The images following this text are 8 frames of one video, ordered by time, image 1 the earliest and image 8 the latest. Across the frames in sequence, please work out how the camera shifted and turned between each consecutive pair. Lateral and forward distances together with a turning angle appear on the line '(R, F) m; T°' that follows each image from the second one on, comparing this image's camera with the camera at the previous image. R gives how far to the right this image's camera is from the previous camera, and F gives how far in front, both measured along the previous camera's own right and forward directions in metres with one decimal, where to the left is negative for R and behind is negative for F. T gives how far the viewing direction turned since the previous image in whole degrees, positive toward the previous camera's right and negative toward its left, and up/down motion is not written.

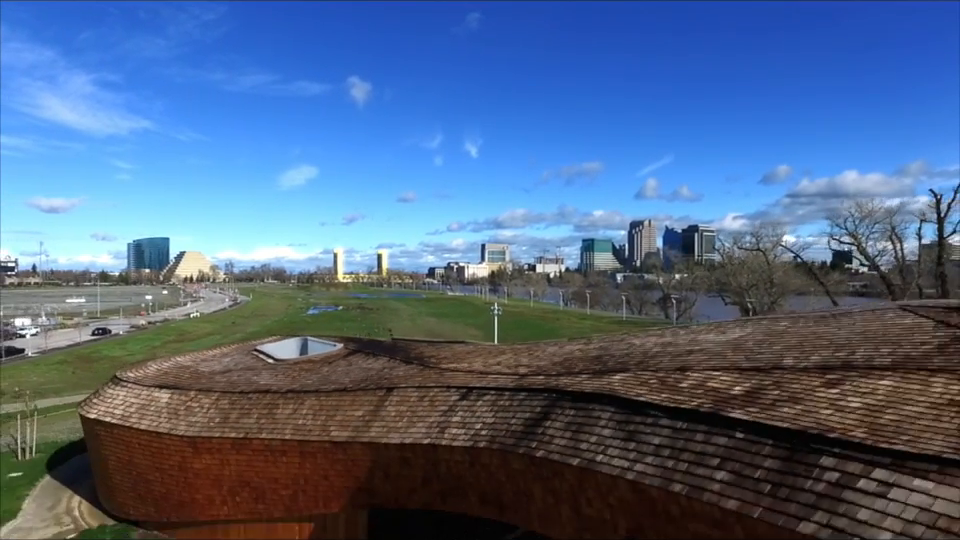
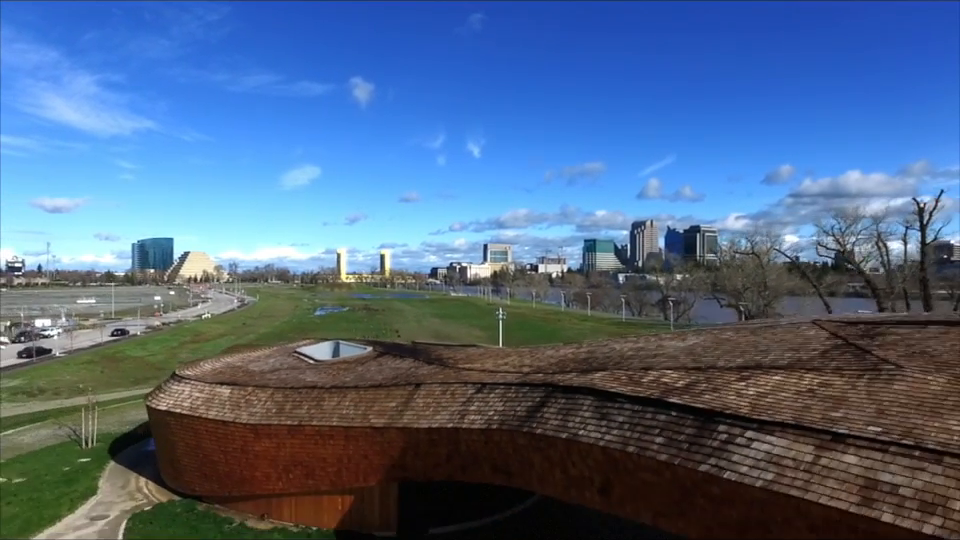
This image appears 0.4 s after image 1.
(-0.1, -1.7) m; 0°
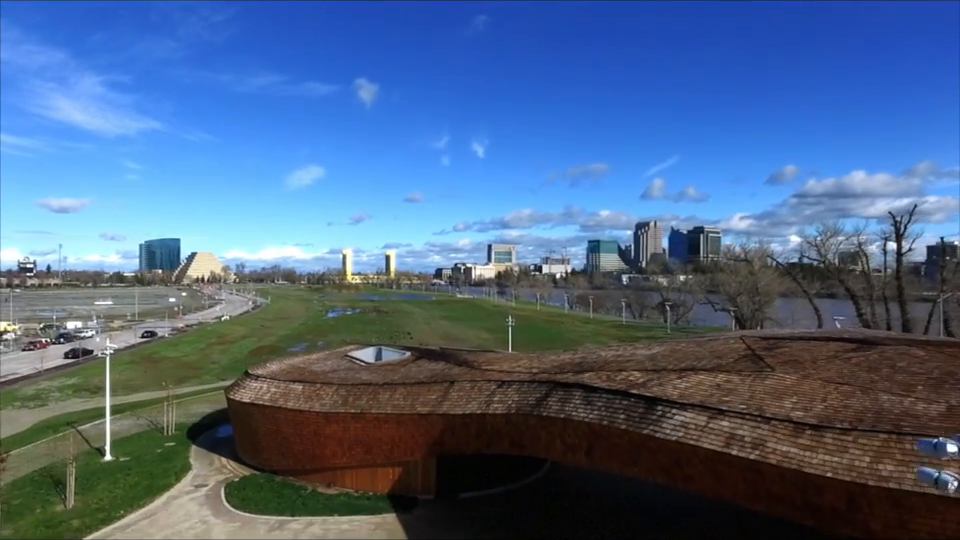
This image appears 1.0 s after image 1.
(-0.3, -2.8) m; 0°
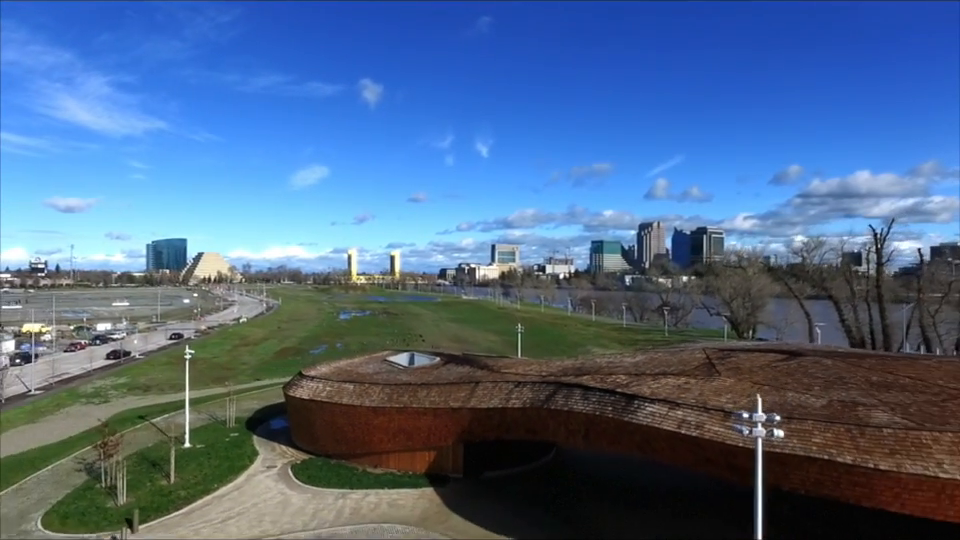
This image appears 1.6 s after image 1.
(-0.4, -2.9) m; 0°
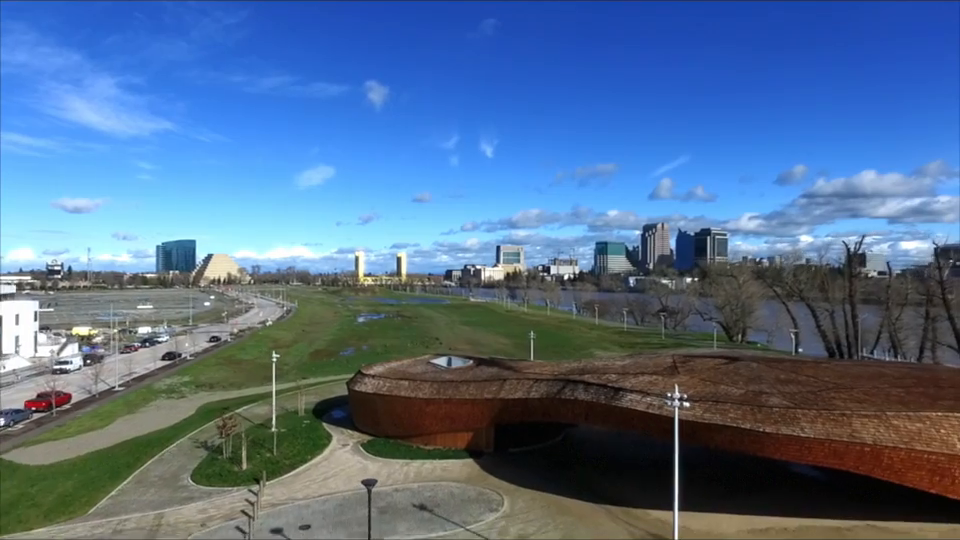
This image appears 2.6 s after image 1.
(-0.7, -4.7) m; 0°
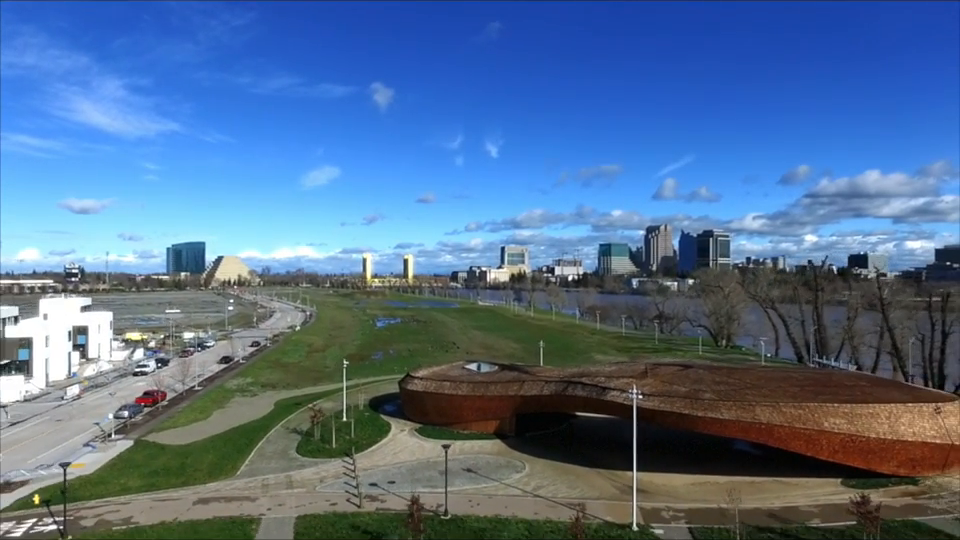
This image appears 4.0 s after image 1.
(-0.8, -6.7) m; 0°
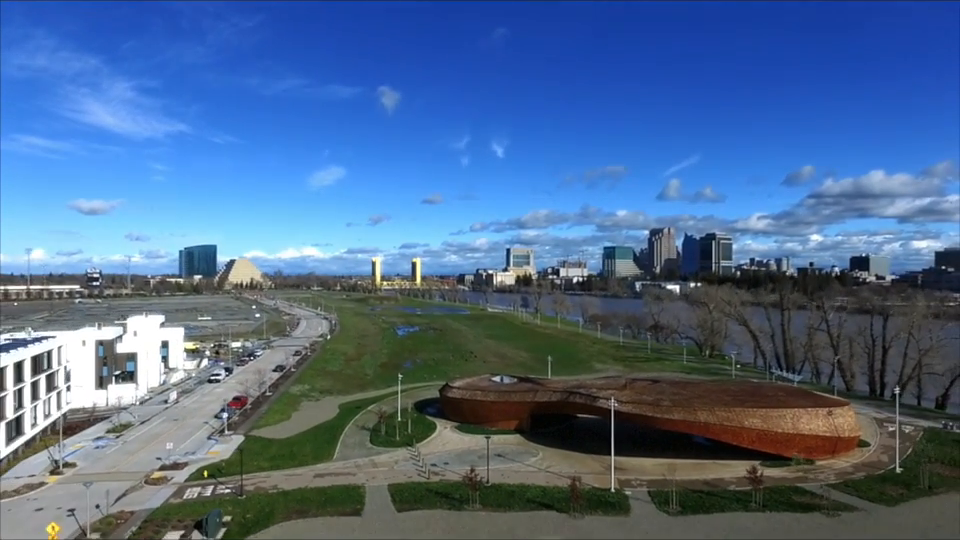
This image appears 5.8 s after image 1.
(-1.0, -8.9) m; 0°
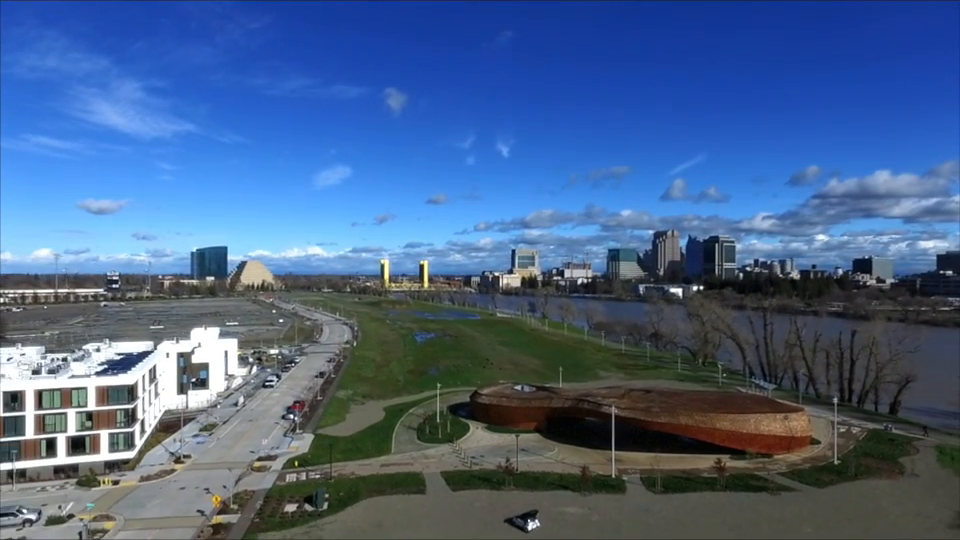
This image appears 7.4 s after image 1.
(-1.5, -8.0) m; 0°
